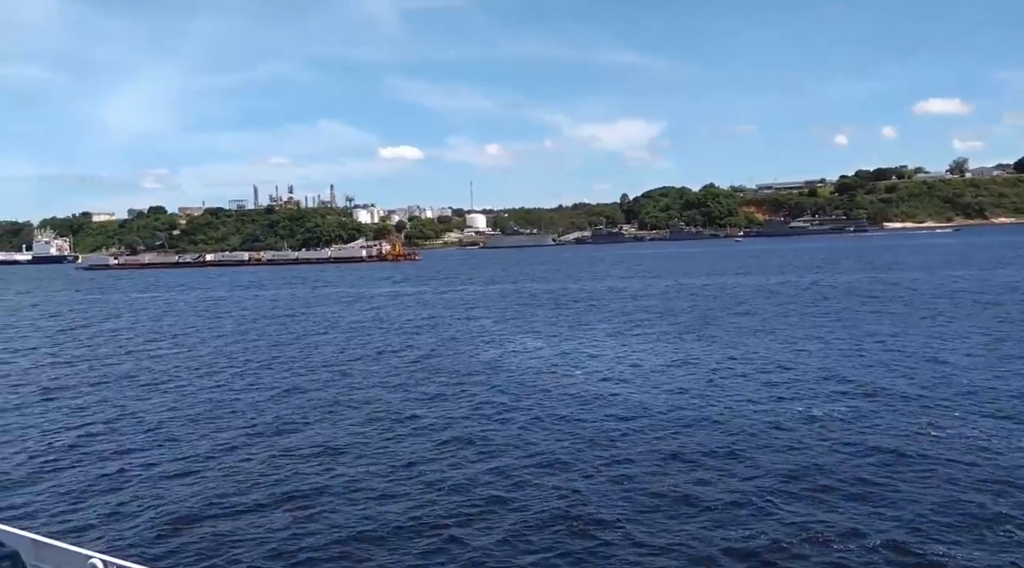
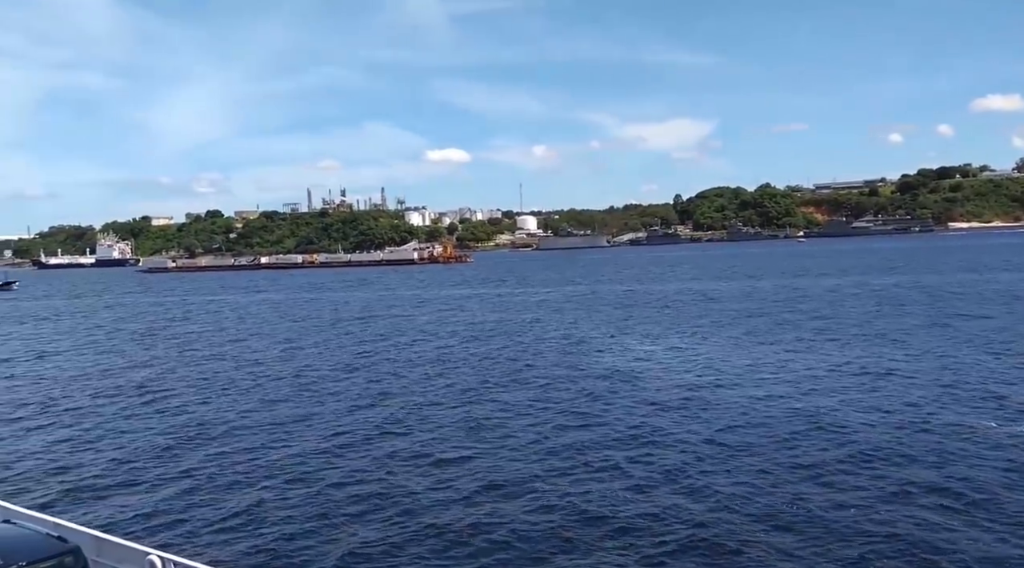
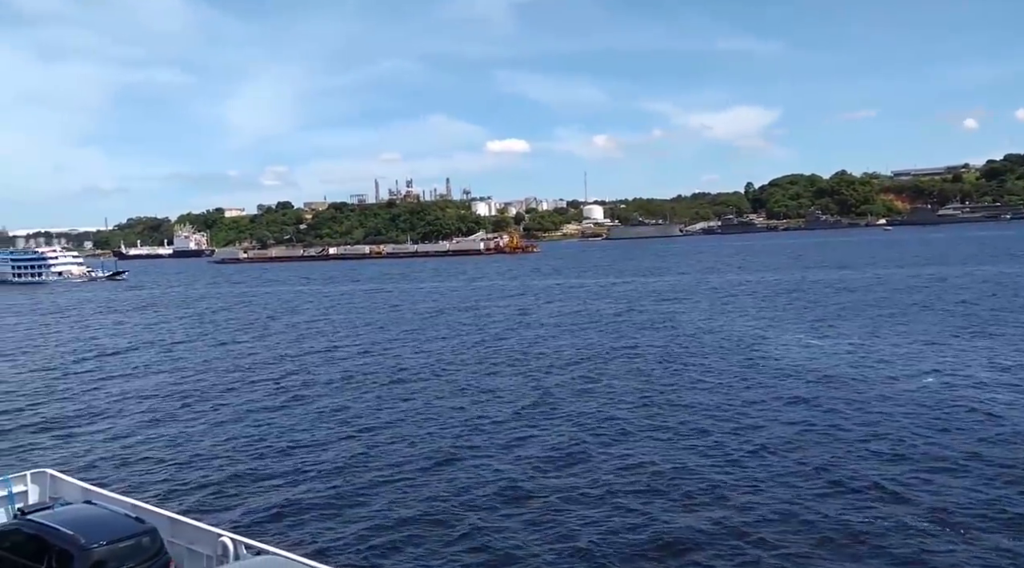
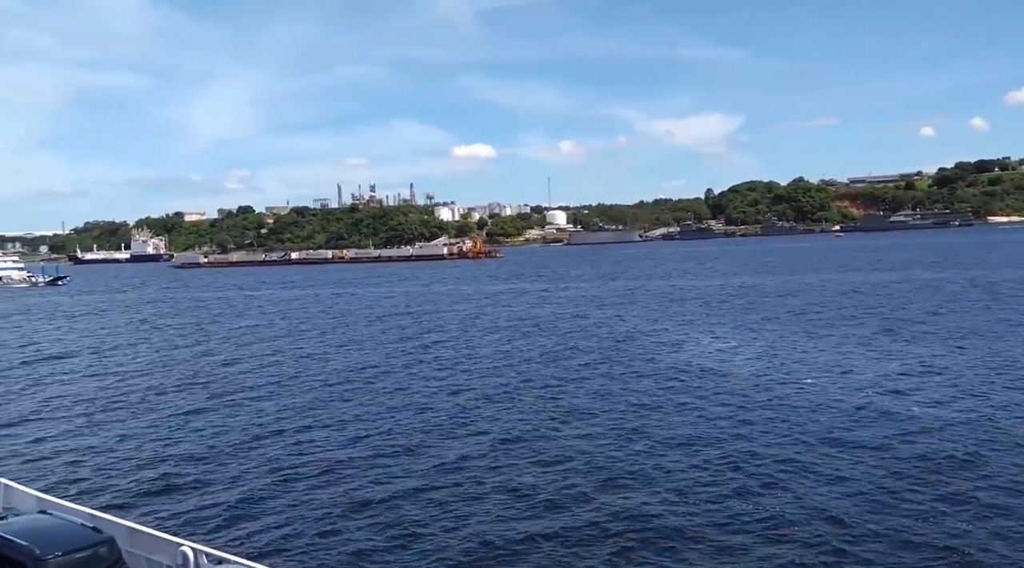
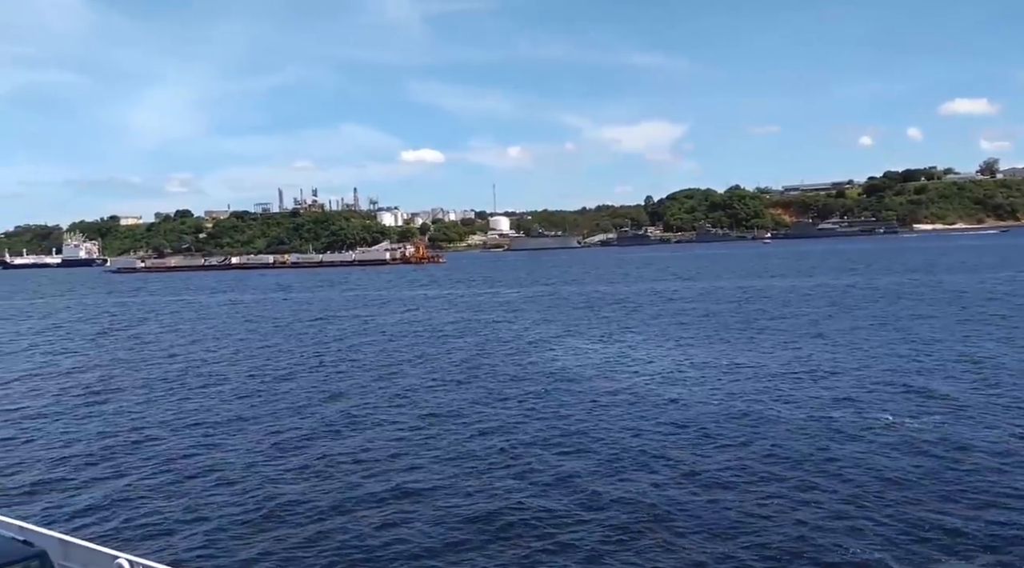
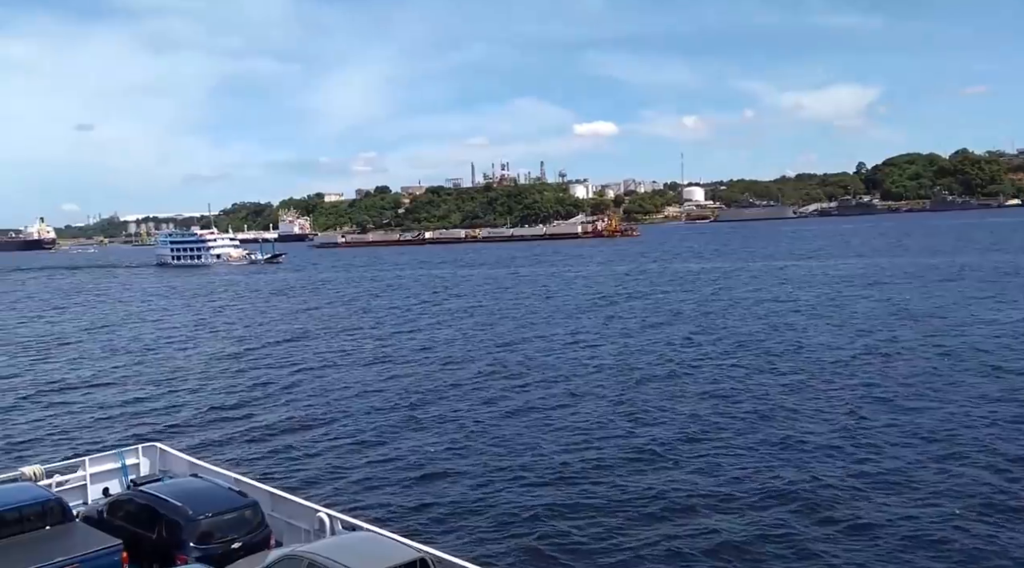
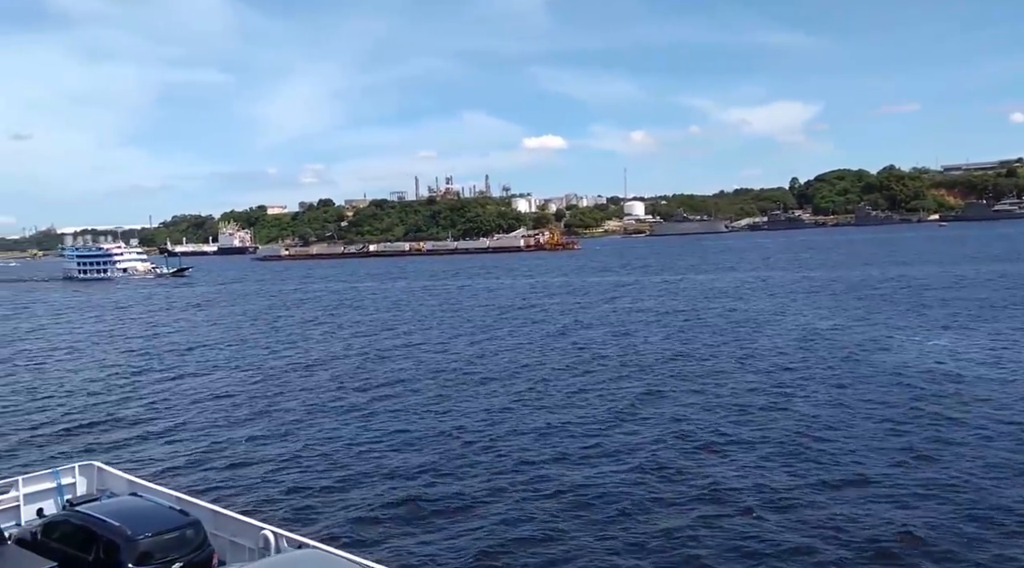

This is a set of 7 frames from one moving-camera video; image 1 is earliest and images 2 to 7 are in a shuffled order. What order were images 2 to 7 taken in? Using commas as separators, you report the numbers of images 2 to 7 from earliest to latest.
5, 2, 4, 3, 7, 6
